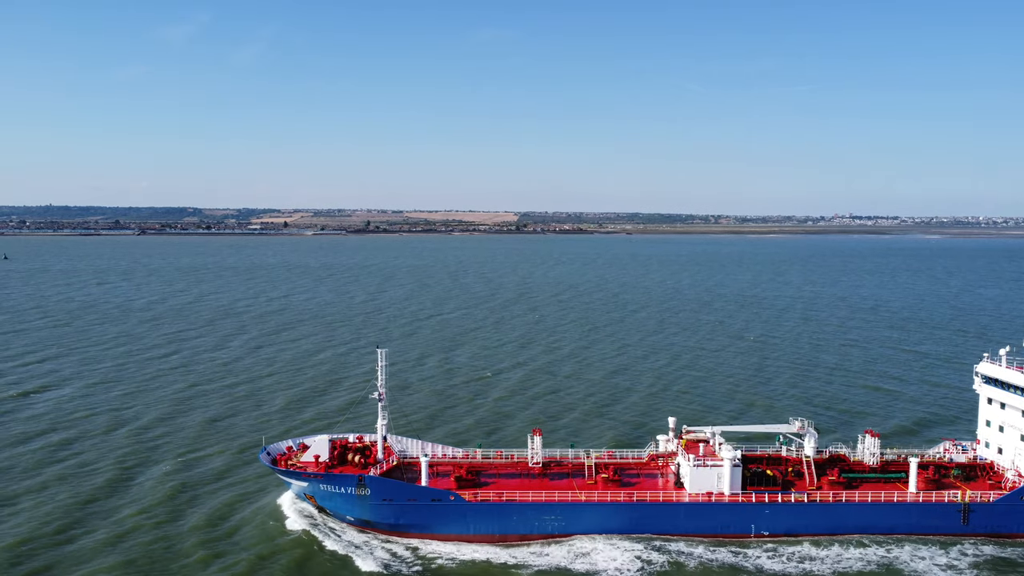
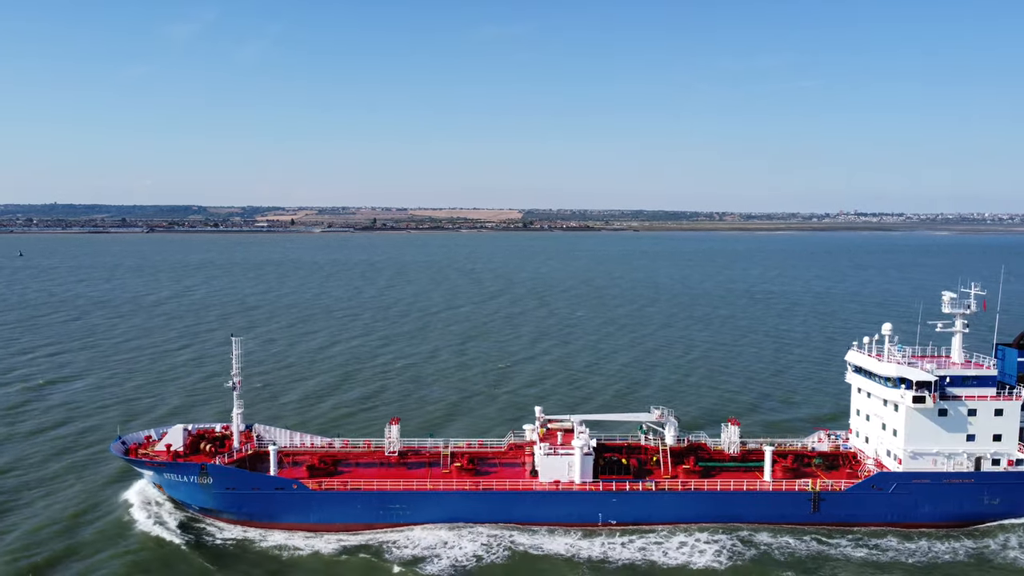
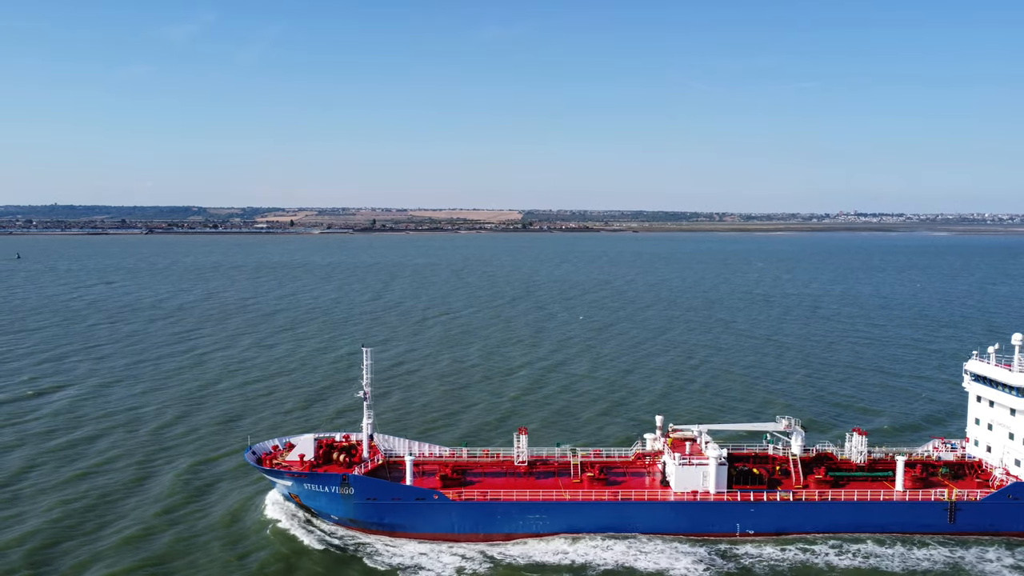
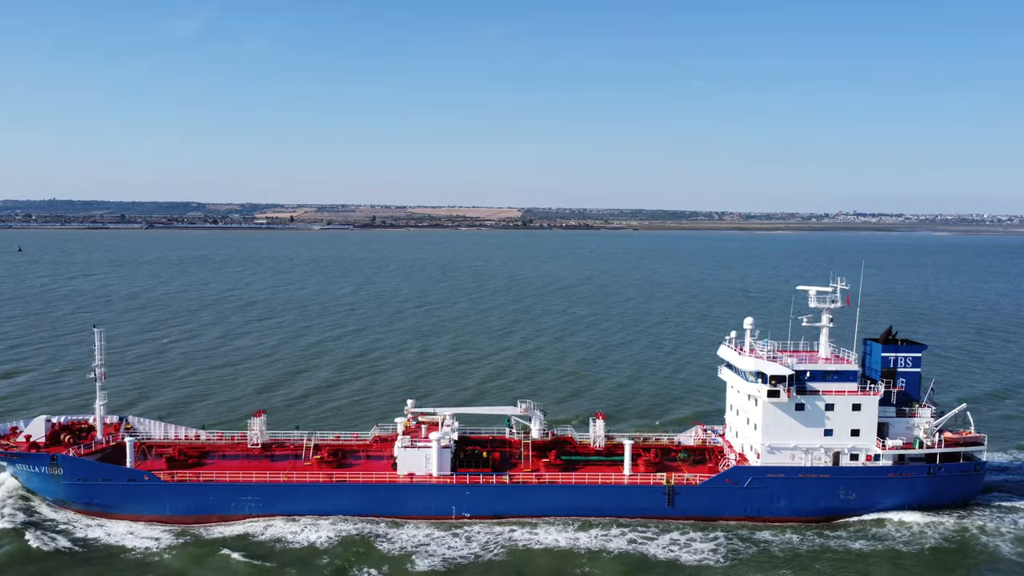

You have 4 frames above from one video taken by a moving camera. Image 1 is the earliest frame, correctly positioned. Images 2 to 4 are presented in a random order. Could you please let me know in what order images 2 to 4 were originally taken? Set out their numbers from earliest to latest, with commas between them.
3, 2, 4
